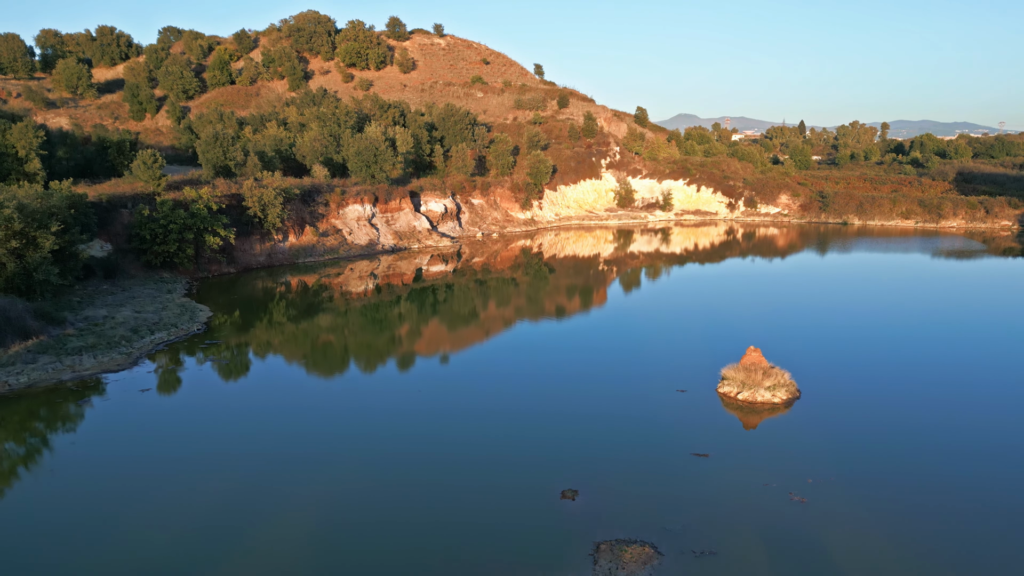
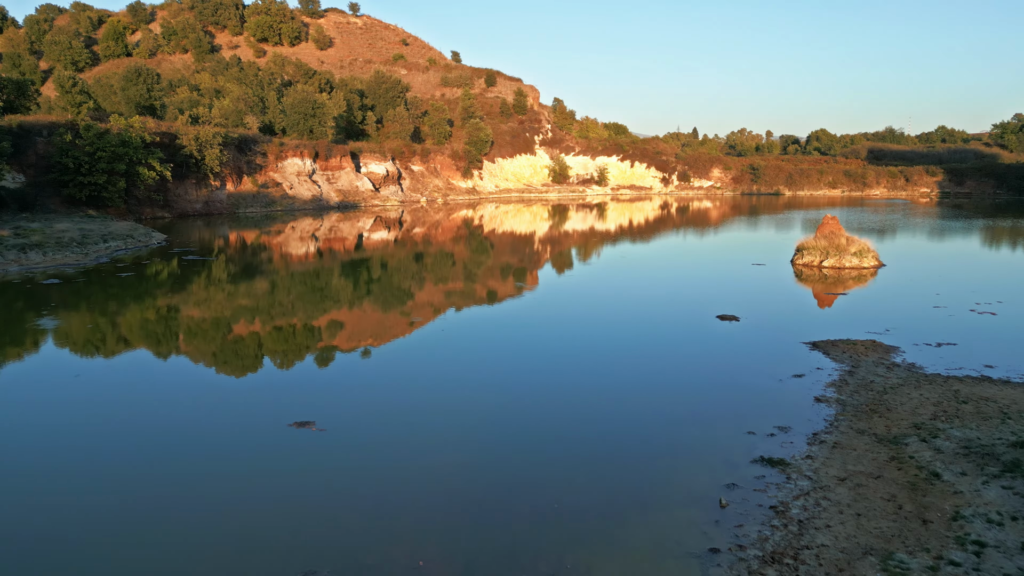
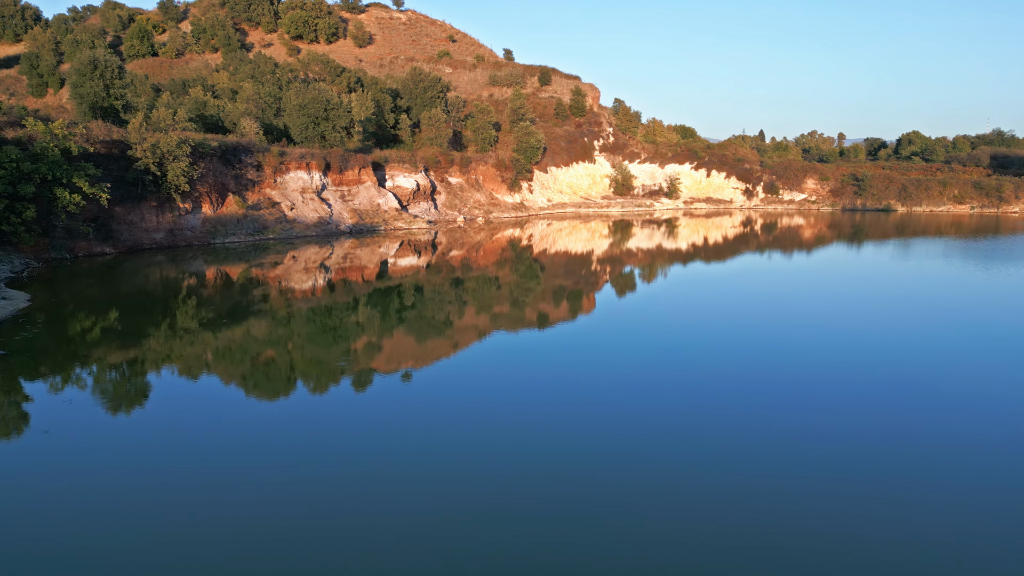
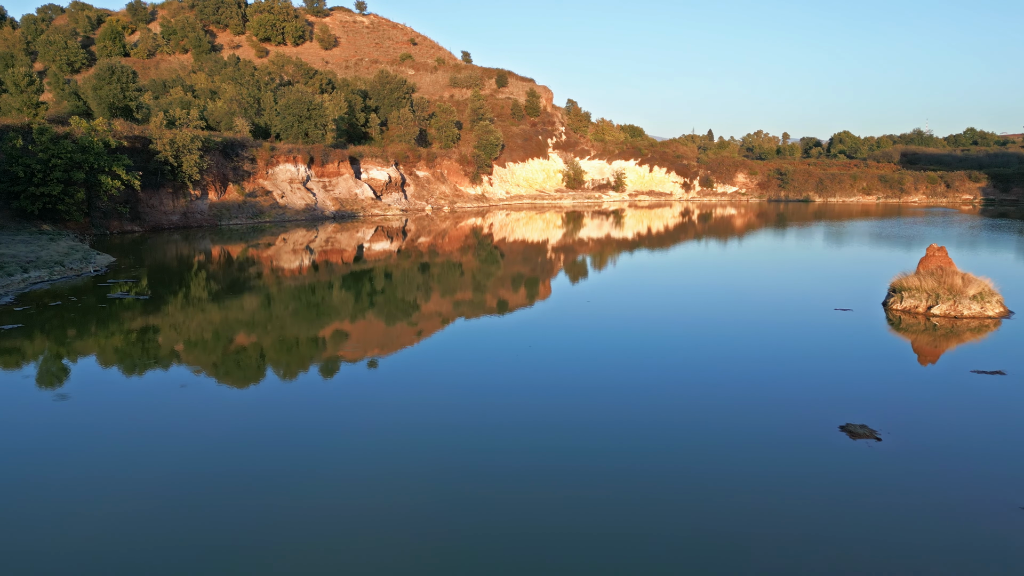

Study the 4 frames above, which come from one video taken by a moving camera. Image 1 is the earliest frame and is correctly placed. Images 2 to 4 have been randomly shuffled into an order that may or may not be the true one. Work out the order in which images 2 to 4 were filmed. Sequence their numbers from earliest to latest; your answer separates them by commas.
2, 4, 3
